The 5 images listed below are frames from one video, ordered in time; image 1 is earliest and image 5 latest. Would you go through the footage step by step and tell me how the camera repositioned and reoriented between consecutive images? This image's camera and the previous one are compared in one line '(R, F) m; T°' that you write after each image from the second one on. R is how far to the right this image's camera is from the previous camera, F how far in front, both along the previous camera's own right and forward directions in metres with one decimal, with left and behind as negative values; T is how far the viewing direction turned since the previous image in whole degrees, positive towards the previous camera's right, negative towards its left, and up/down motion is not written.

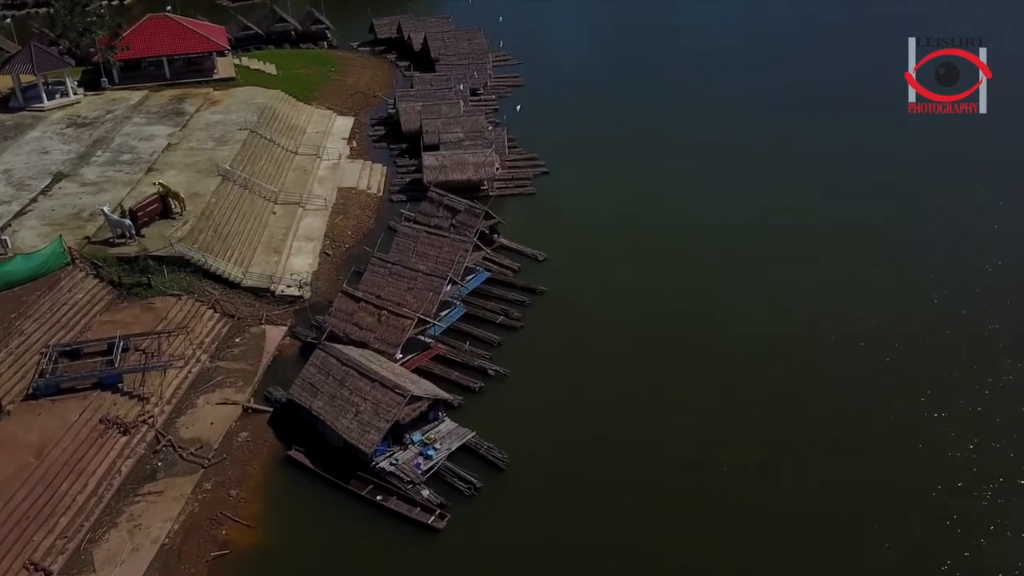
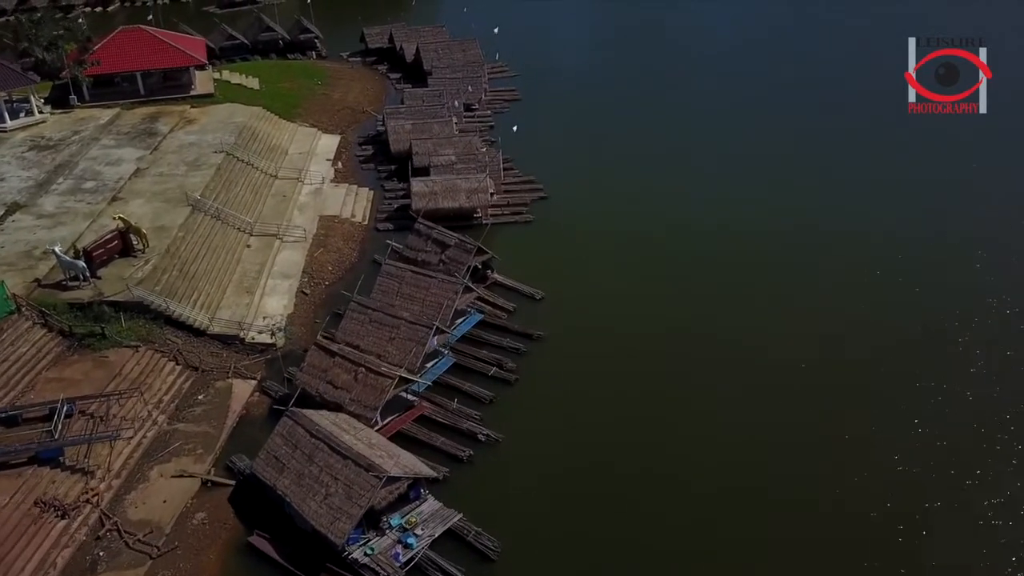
(+0.2, +3.2) m; 0°
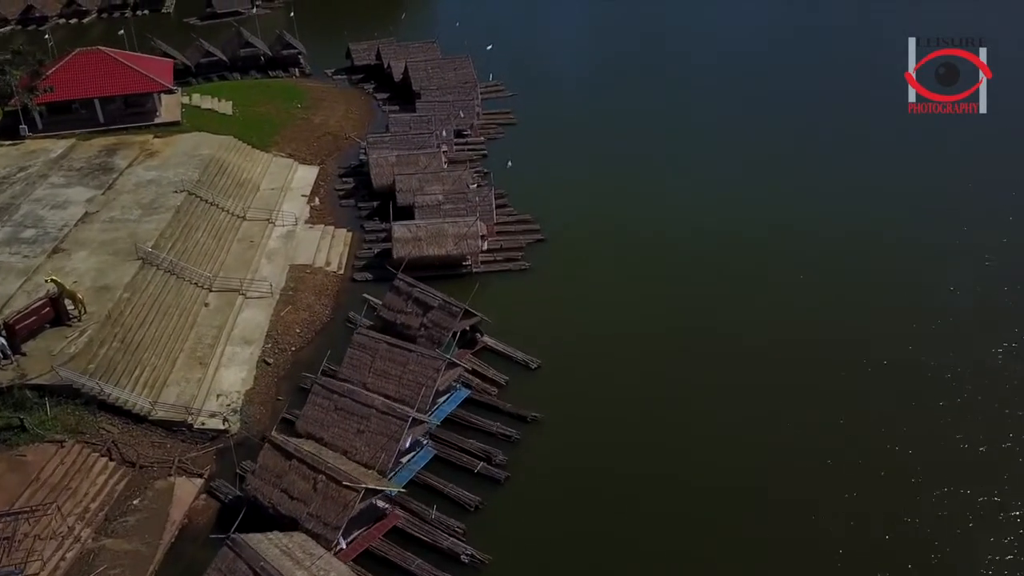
(+0.2, +4.4) m; 0°
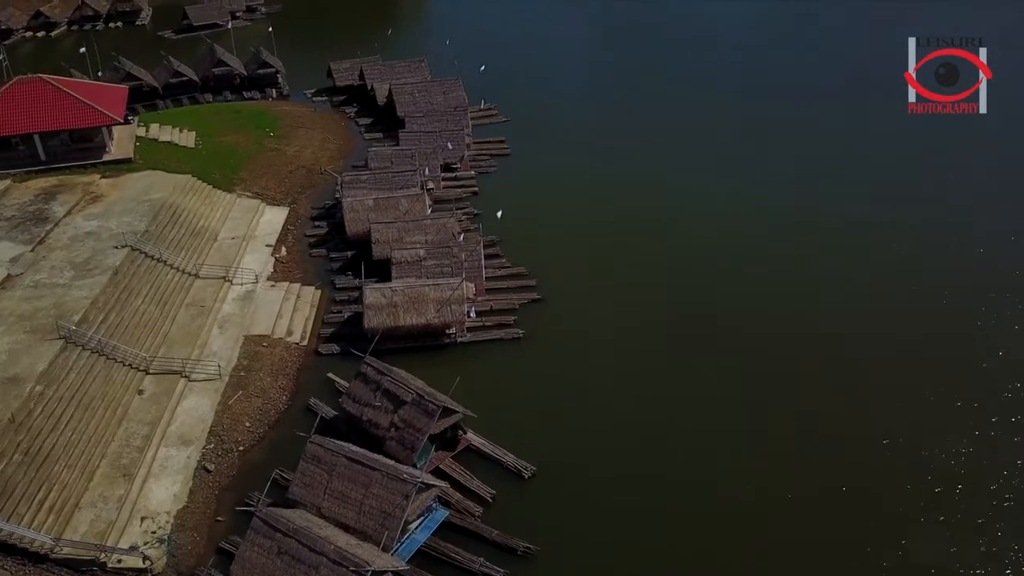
(+0.3, +5.2) m; 0°
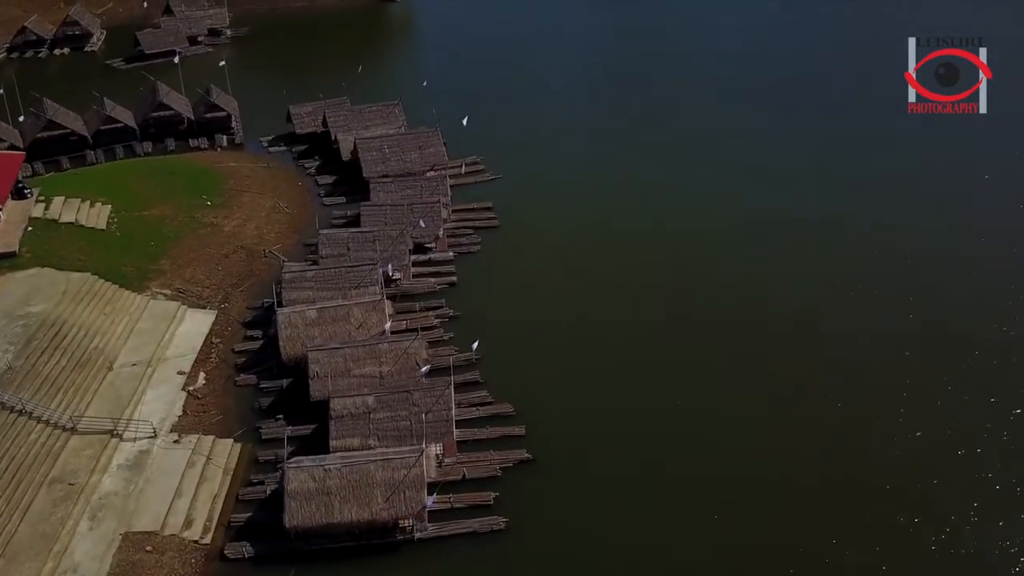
(+0.5, +8.8) m; 0°
